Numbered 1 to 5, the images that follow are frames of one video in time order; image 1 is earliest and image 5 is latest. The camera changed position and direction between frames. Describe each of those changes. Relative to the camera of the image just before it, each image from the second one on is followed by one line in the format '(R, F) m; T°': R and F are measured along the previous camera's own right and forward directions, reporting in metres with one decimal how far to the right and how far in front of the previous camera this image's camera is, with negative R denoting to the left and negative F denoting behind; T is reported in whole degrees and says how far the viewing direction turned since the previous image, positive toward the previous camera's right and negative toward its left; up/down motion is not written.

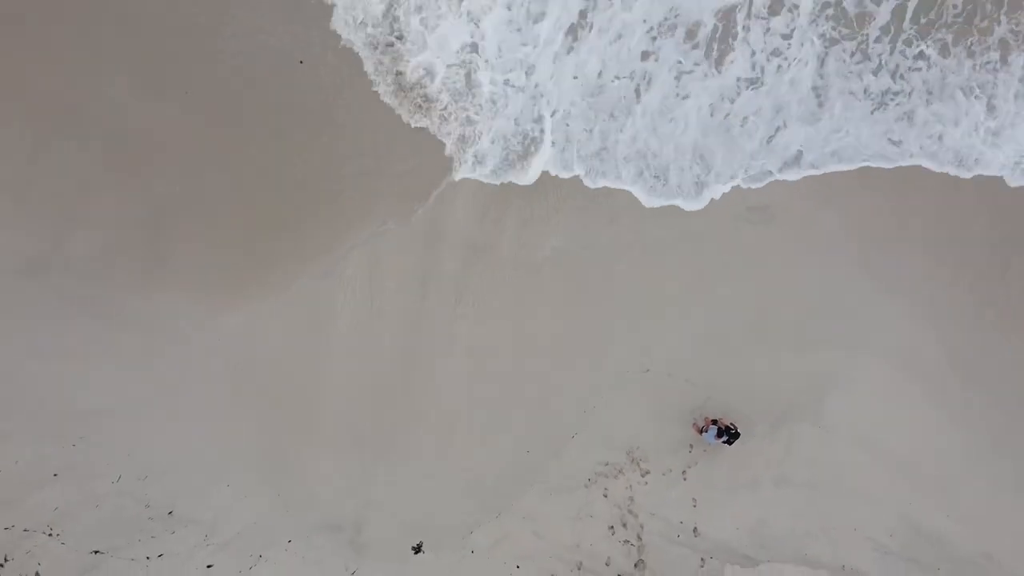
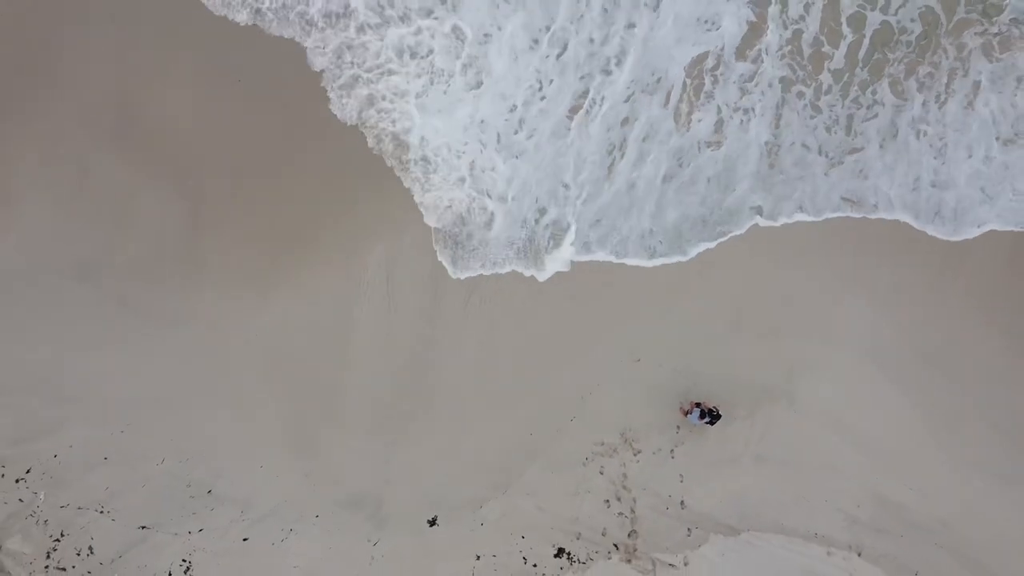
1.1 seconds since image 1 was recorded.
(+0.4, -0.1) m; -5°
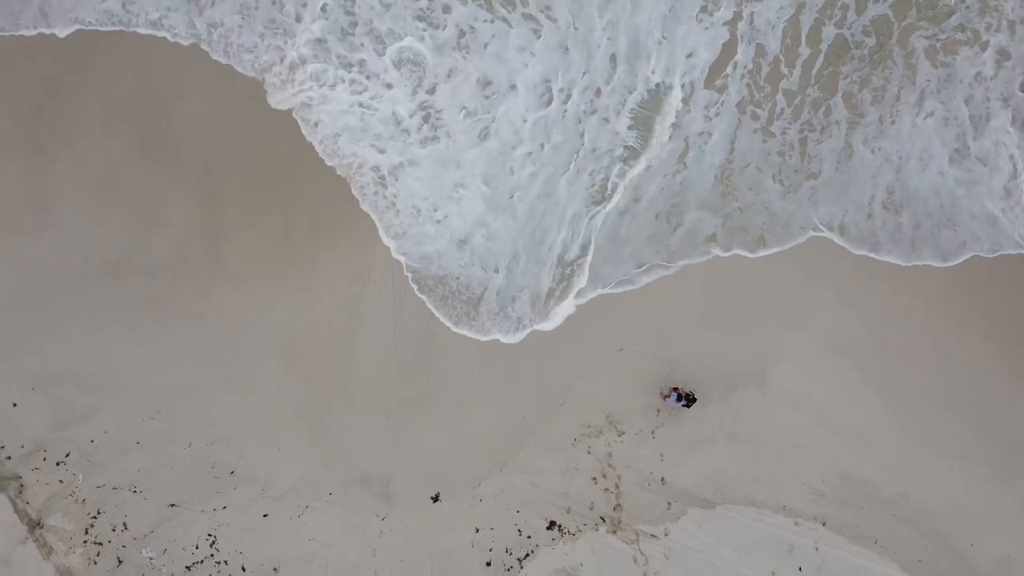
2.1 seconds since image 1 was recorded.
(+0.1, -0.5) m; 0°
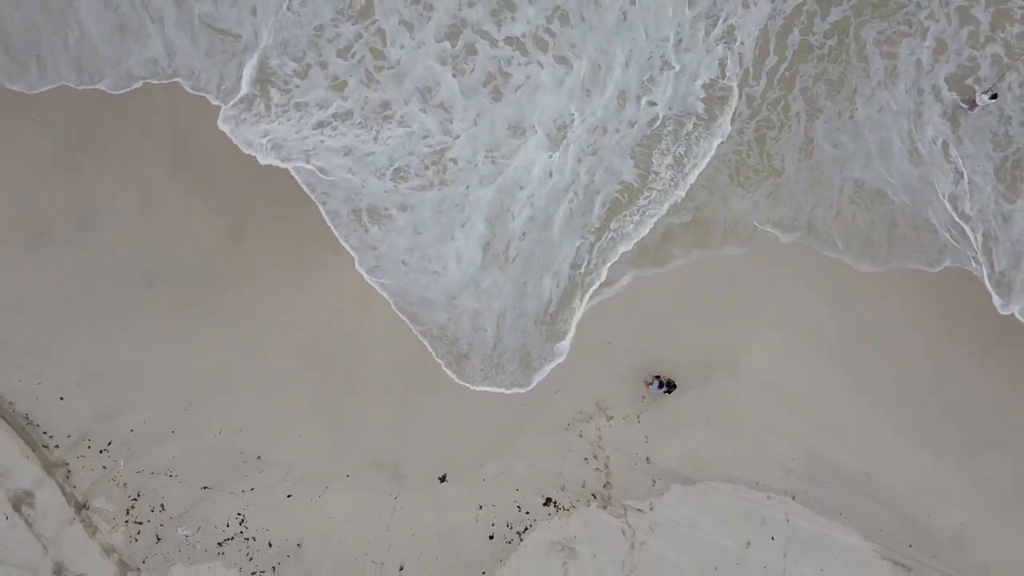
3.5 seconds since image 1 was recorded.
(0.0, -0.6) m; 0°
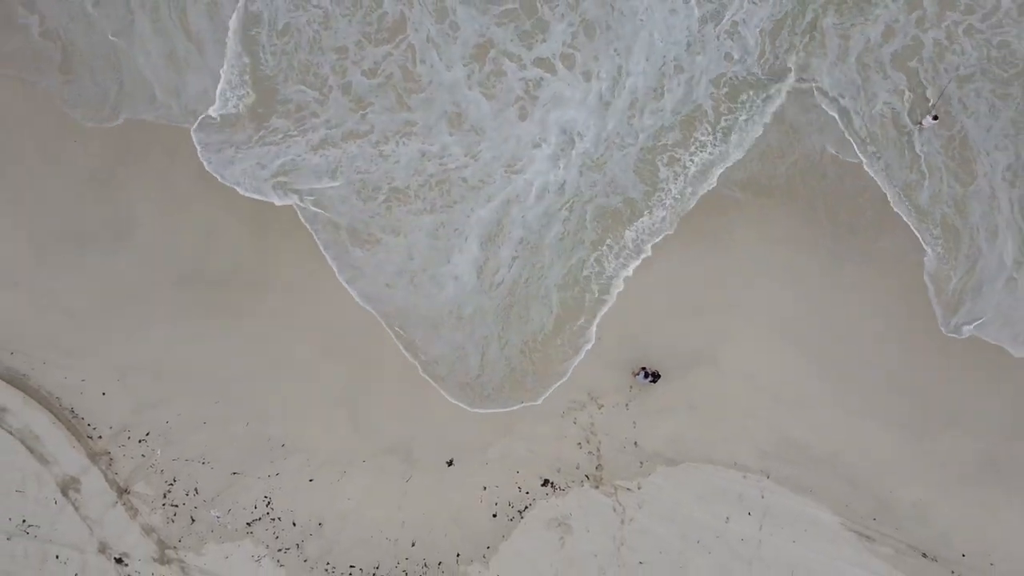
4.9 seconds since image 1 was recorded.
(0.0, -0.6) m; 0°
